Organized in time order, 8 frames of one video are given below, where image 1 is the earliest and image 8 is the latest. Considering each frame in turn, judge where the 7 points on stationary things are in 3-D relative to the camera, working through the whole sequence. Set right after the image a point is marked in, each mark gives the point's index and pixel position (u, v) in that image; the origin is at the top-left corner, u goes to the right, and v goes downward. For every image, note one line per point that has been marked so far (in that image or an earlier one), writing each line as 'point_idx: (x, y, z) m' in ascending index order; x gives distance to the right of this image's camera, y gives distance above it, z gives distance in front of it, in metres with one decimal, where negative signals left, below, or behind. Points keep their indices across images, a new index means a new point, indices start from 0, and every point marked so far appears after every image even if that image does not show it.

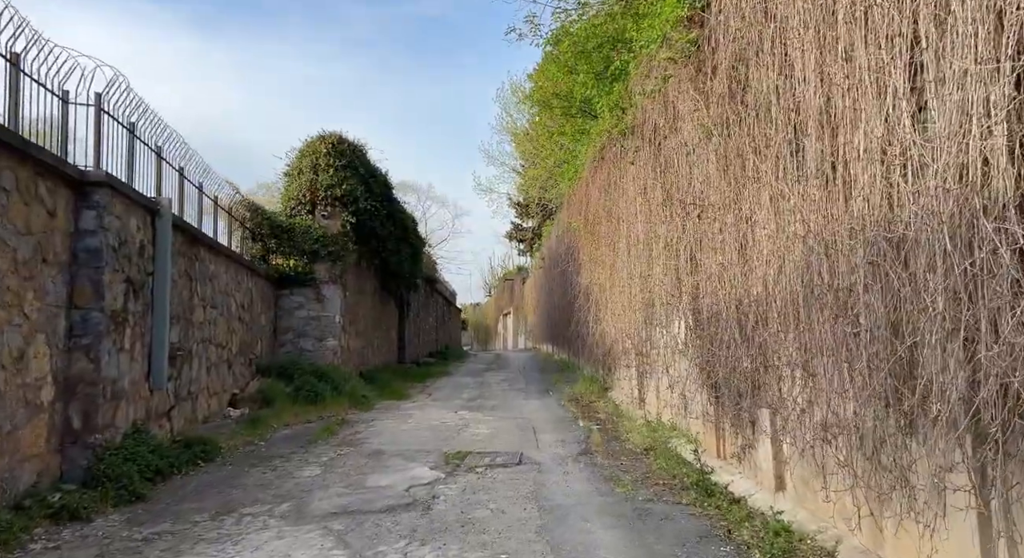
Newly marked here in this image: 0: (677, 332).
0: (+1.3, -0.4, +5.9) m
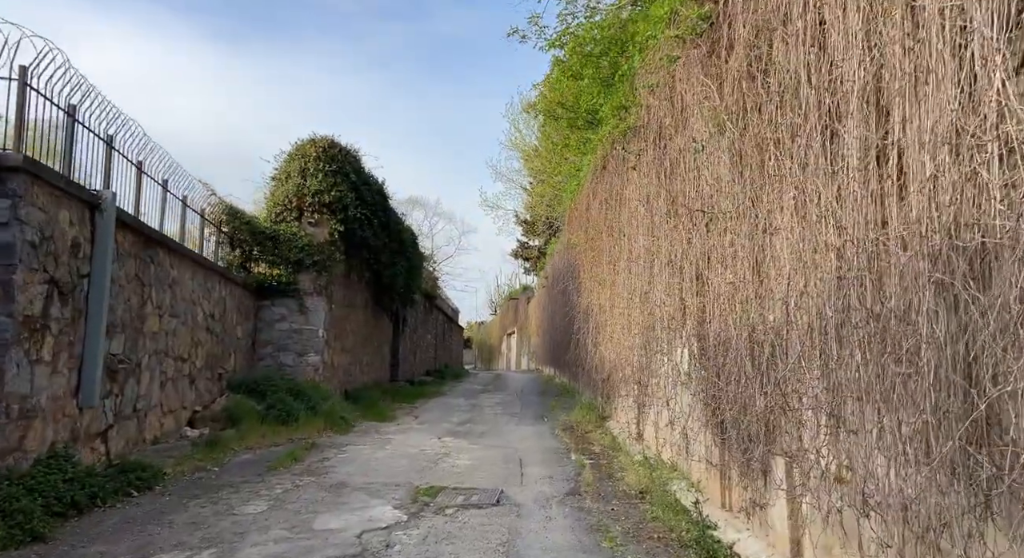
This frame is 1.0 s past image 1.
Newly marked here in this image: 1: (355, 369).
0: (+1.2, -0.6, +5.2) m
1: (-2.7, -1.6, +12.6) m
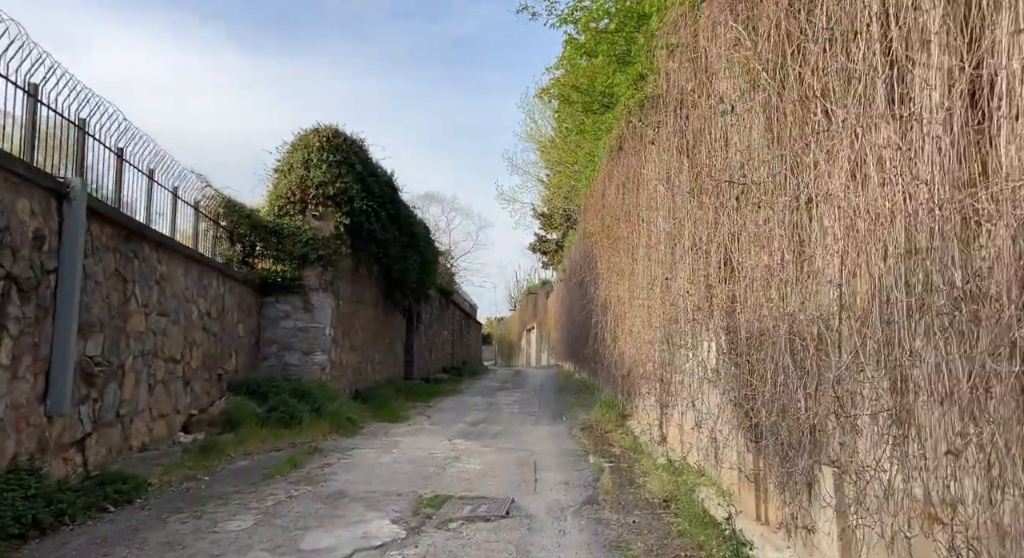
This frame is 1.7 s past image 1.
0: (+1.2, -0.5, +4.7) m
1: (-2.4, -1.5, +12.2) m
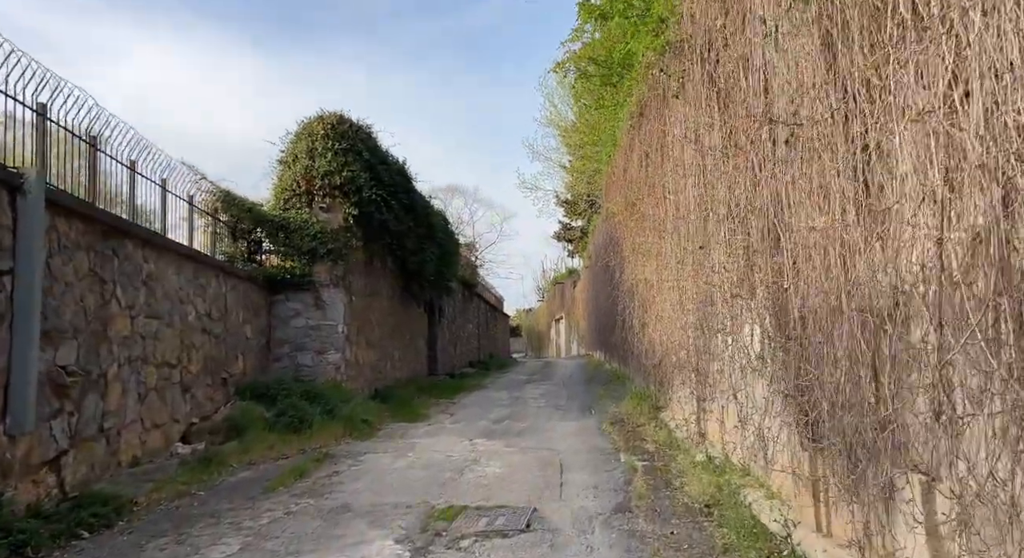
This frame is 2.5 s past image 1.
0: (+1.3, -0.3, +4.1) m
1: (-2.0, -1.4, +11.7) m
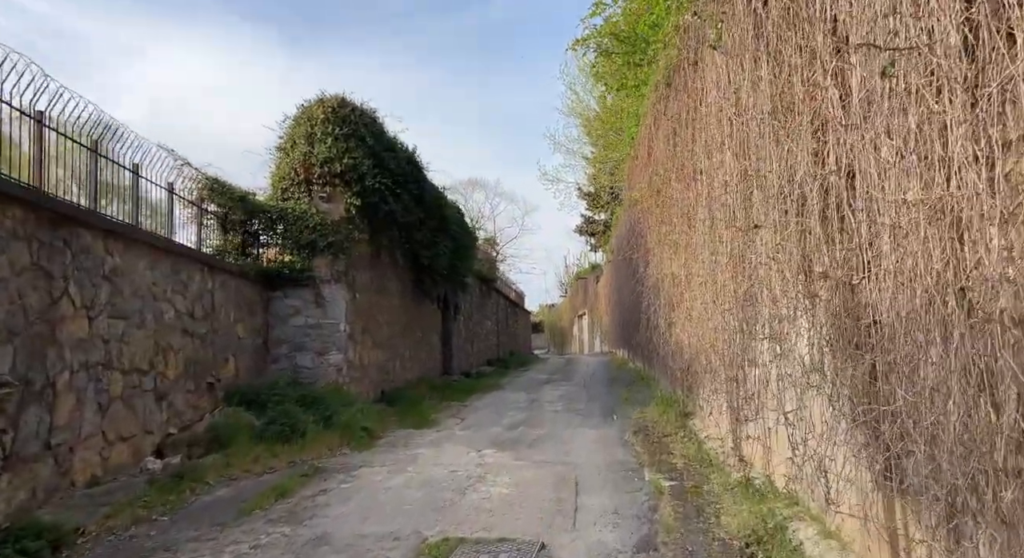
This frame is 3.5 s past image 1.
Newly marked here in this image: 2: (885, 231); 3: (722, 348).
0: (+1.3, -0.3, +3.3) m
1: (-1.8, -1.3, +11.0) m
2: (+1.2, +0.2, +2.4) m
3: (+1.4, -0.5, +5.0) m
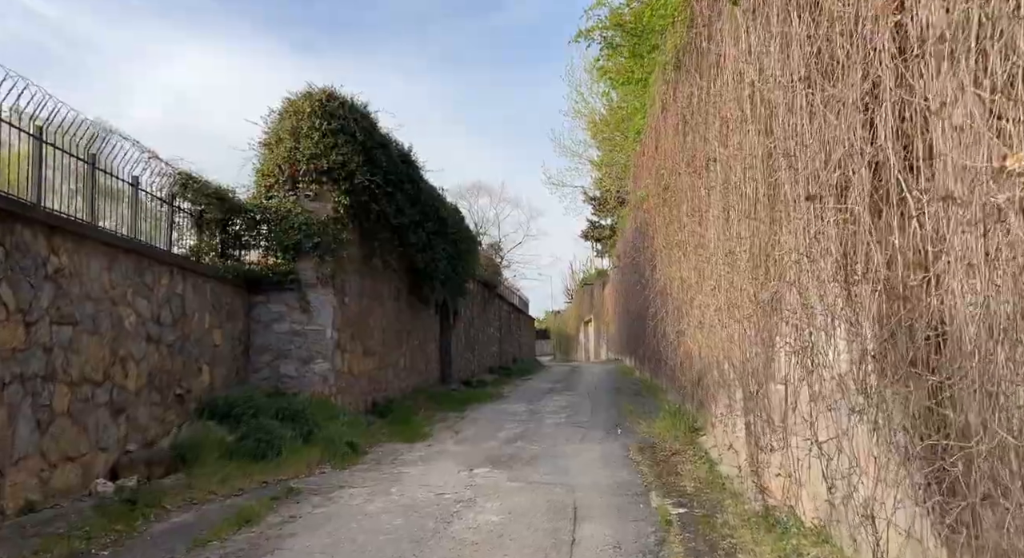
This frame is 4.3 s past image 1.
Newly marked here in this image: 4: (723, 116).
0: (+1.2, -0.3, +2.7) m
1: (-1.8, -1.4, +10.5) m
2: (+1.1, +0.2, +1.8) m
3: (+1.4, -0.5, +4.4) m
4: (+1.2, +0.9, +4.1) m
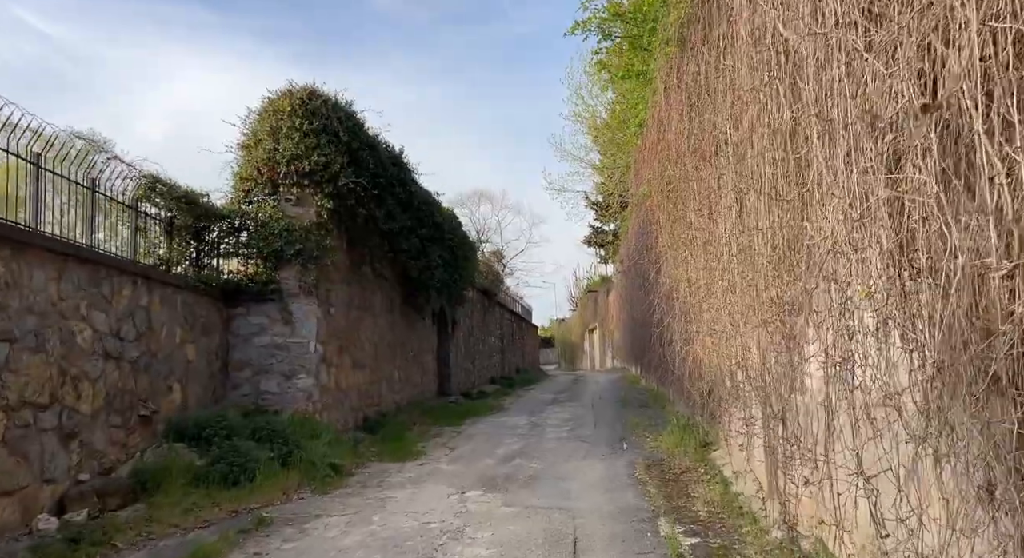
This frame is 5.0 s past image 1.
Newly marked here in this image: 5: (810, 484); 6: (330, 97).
0: (+1.1, -0.3, +2.2) m
1: (-1.8, -1.5, +9.9) m
2: (+1.0, +0.2, +1.3) m
3: (+1.3, -0.5, +3.9) m
4: (+1.1, +0.9, +3.6) m
5: (+1.3, -0.9, +3.1) m
6: (-2.1, +2.1, +8.4) m
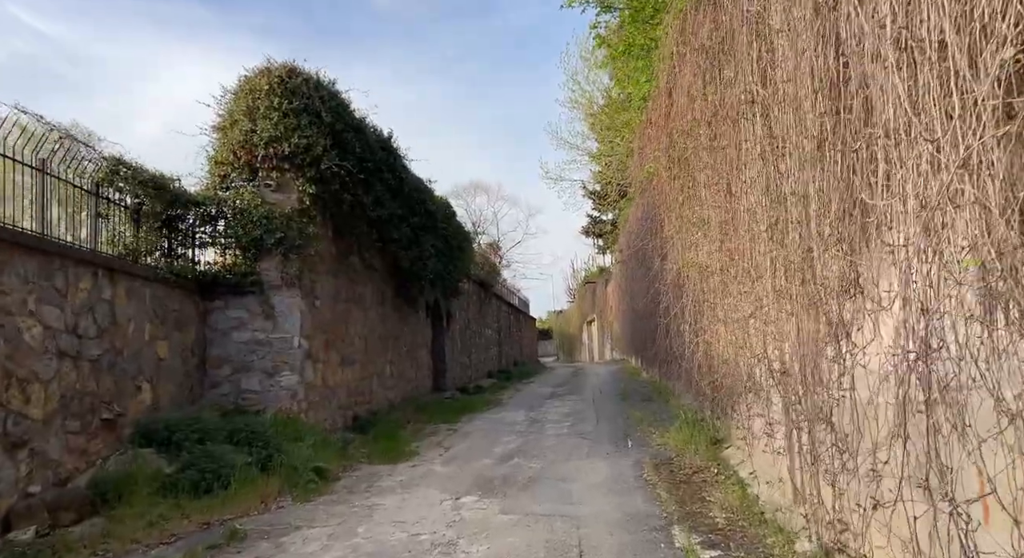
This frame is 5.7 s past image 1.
0: (+1.1, -0.2, +1.7) m
1: (-1.8, -1.4, +9.5) m
2: (+1.0, +0.2, +0.8) m
3: (+1.3, -0.4, +3.4) m
4: (+1.0, +1.0, +3.1) m
5: (+1.3, -0.8, +2.6) m
6: (-2.1, +2.2, +7.9) m
